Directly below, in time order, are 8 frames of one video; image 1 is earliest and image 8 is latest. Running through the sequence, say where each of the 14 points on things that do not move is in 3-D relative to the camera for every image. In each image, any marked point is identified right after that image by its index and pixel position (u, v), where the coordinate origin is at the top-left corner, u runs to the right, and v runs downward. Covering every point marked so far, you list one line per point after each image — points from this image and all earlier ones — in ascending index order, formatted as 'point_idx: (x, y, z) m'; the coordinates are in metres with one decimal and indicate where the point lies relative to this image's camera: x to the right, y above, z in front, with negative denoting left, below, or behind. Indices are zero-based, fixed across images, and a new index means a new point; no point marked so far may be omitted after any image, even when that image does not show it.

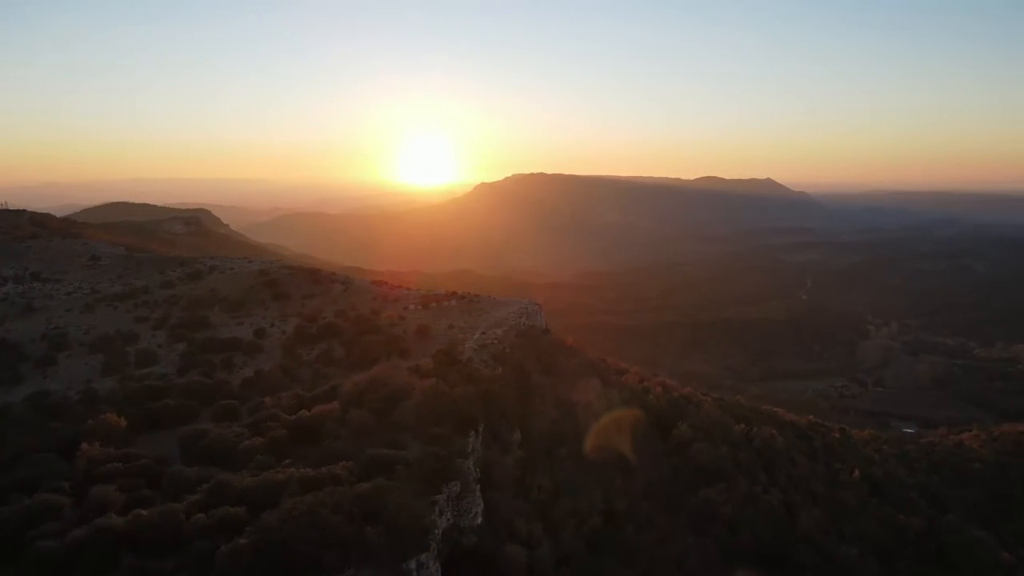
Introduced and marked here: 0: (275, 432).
0: (-4.4, -2.7, +14.0) m
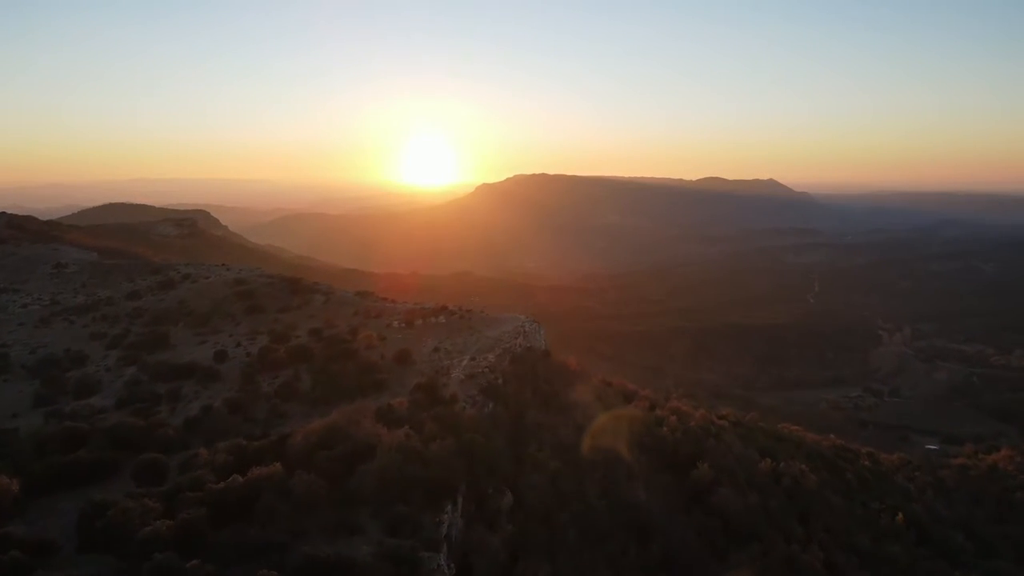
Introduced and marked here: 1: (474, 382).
0: (-4.6, -3.2, +10.8) m
1: (-0.9, -2.3, +18.5) m
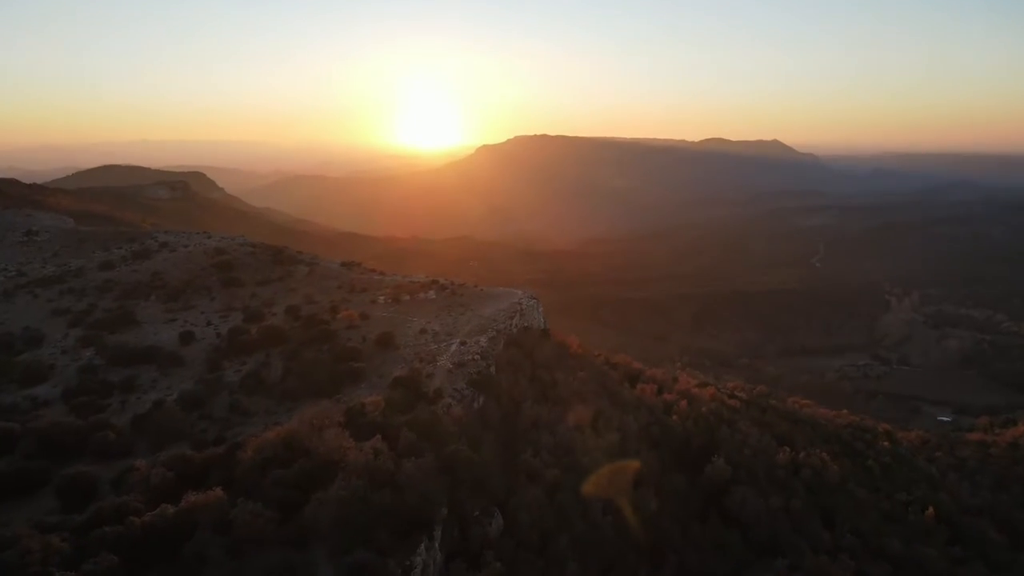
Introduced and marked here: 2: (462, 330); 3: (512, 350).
0: (-4.8, -3.1, +8.8) m
1: (-1.1, -1.8, +16.4) m
2: (-1.3, -1.1, +19.8) m
3: (0.0, -1.6, +19.0) m
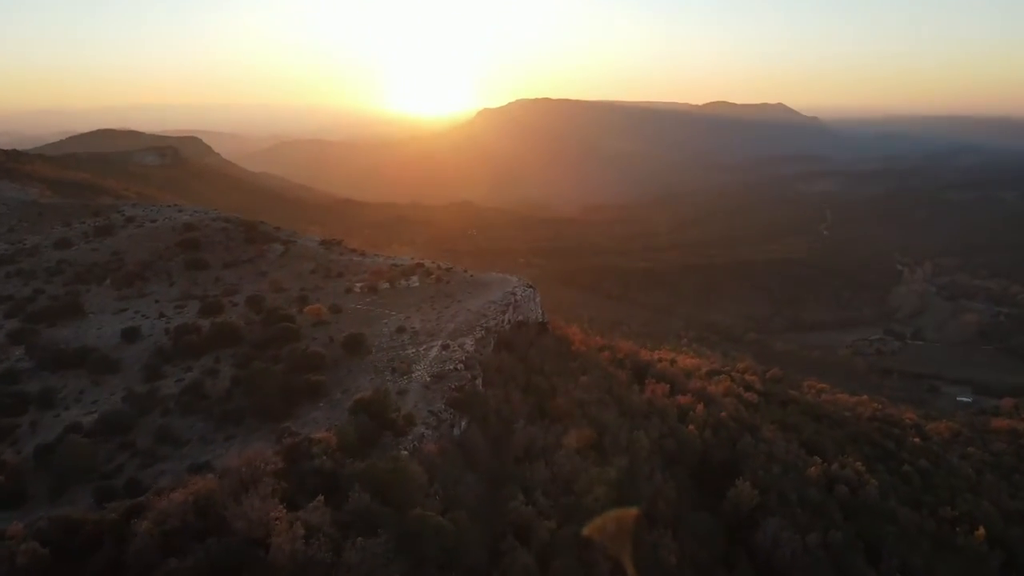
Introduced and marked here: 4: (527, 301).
0: (-5.0, -3.4, +6.1) m
1: (-1.3, -1.8, +13.6) m
2: (-1.5, -0.9, +17.0) m
3: (-0.2, -1.4, +16.2) m
4: (+0.4, -0.4, +19.9) m
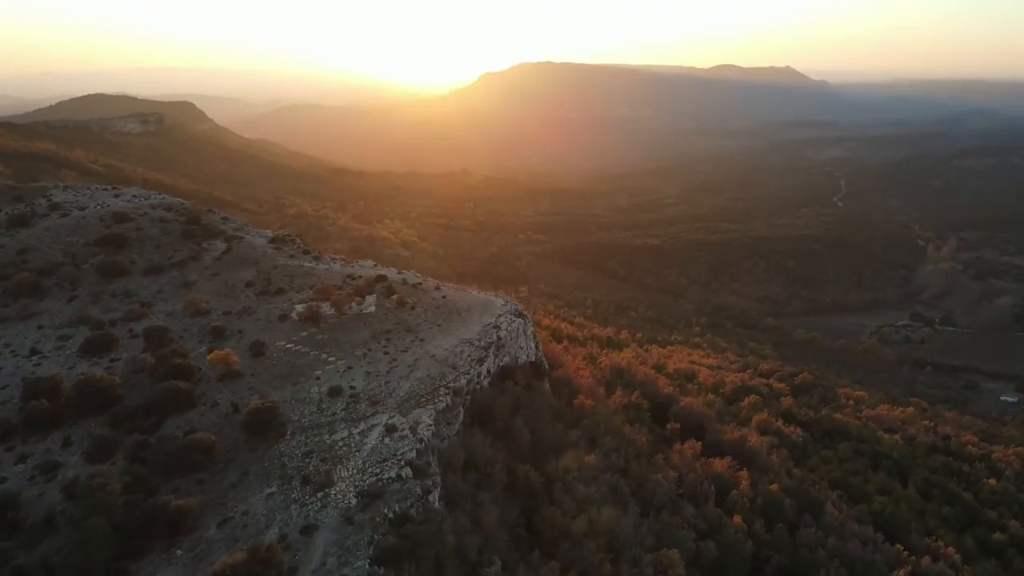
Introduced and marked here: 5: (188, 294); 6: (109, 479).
0: (-5.4, -4.6, +1.4) m
1: (-1.6, -2.7, +8.8) m
2: (-1.8, -1.7, +12.1) m
3: (-0.6, -2.2, +11.3) m
4: (+0.1, -1.0, +15.0) m
5: (-8.1, -0.1, +18.6) m
6: (-5.1, -2.5, +9.5) m
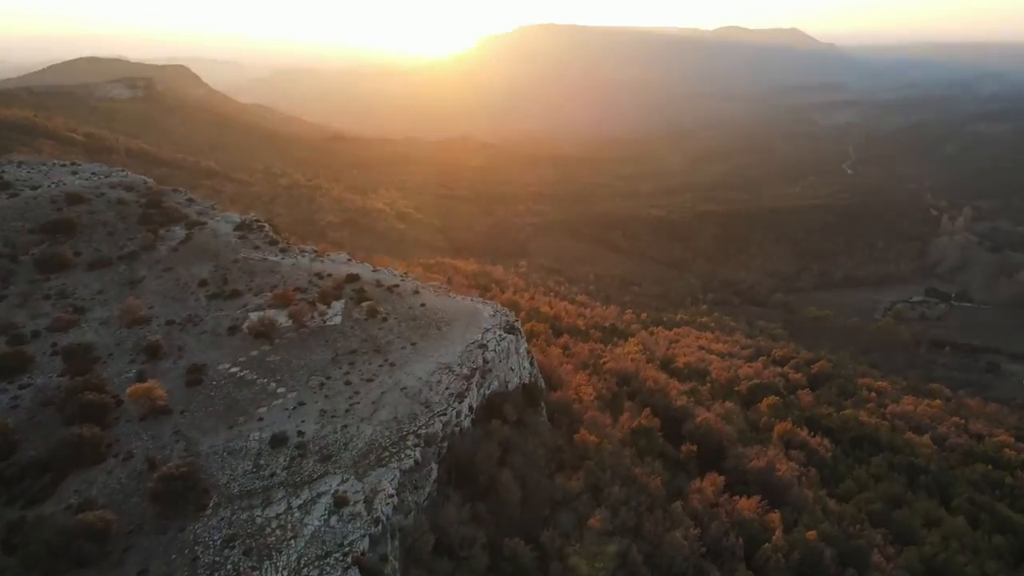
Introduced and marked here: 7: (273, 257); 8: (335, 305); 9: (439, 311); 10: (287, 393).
0: (-5.6, -5.4, -0.9) m
1: (-1.8, -3.2, +6.4) m
2: (-2.0, -2.0, +9.7) m
3: (-0.7, -2.6, +9.0) m
4: (-0.1, -1.1, +12.6) m
5: (-8.2, -0.1, +16.2) m
6: (-5.3, -2.9, +7.2) m
7: (-5.8, +0.8, +18.3) m
8: (-3.4, -0.3, +14.3) m
9: (-1.4, -0.4, +14.0) m
10: (-3.3, -1.5, +11.2) m
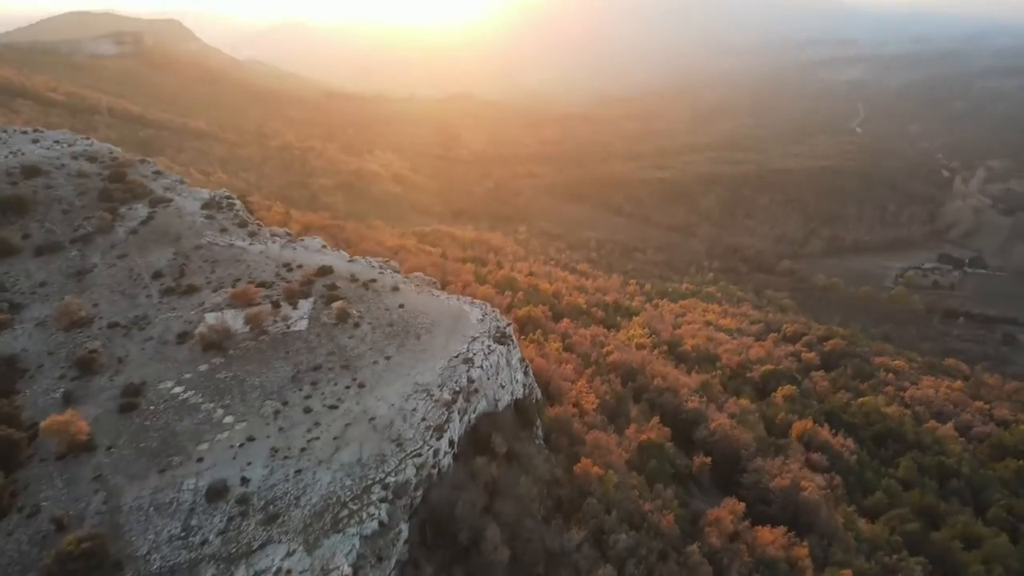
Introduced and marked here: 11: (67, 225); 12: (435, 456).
0: (-5.7, -6.2, -2.3) m
1: (-2.0, -3.6, +4.8) m
2: (-2.2, -2.2, +8.0) m
3: (-0.9, -2.8, +7.3) m
4: (-0.3, -1.2, +10.8) m
5: (-8.4, 0.0, +14.4) m
6: (-5.4, -3.3, +5.5) m
7: (-6.0, +1.0, +16.5) m
8: (-3.5, -0.3, +12.5) m
9: (-1.5, -0.4, +12.2) m
10: (-3.5, -1.7, +9.5) m
11: (-11.0, +1.6, +18.6) m
12: (-0.9, -2.0, +8.8) m
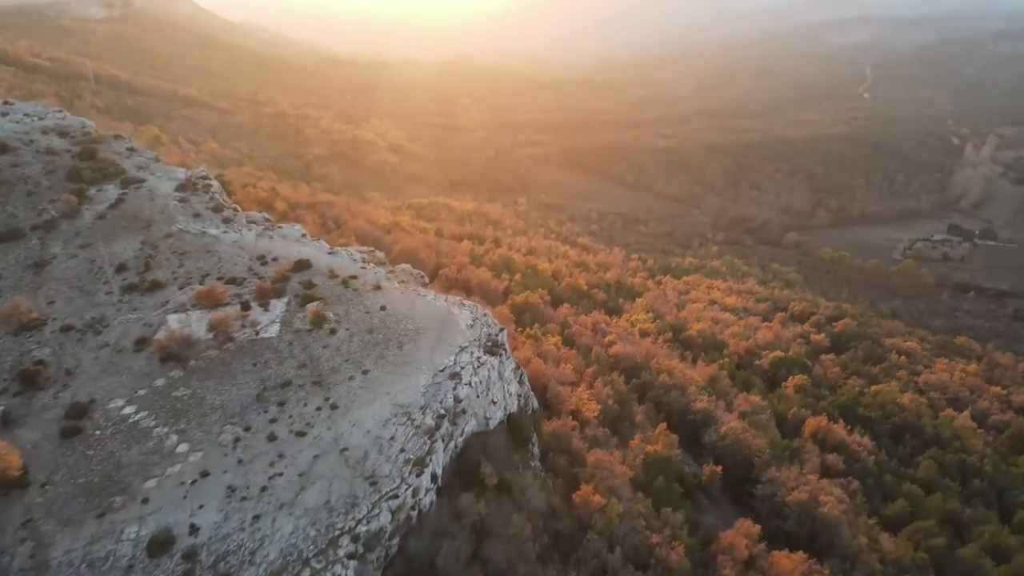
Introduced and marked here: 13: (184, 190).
0: (-5.9, -6.9, -3.2) m
1: (-2.1, -3.9, +3.8) m
2: (-2.3, -2.4, +6.9) m
3: (-1.0, -3.1, +6.2) m
4: (-0.4, -1.3, +9.7) m
5: (-8.5, +0.1, +13.2) m
6: (-5.5, -3.6, +4.5) m
7: (-6.0, +1.2, +15.2) m
8: (-3.6, -0.3, +11.3) m
9: (-1.6, -0.4, +11.0) m
10: (-3.6, -1.8, +8.3) m
11: (-11.1, +1.9, +17.3) m
12: (-1.0, -2.1, +7.7) m
13: (-7.7, +2.3, +17.7) m
